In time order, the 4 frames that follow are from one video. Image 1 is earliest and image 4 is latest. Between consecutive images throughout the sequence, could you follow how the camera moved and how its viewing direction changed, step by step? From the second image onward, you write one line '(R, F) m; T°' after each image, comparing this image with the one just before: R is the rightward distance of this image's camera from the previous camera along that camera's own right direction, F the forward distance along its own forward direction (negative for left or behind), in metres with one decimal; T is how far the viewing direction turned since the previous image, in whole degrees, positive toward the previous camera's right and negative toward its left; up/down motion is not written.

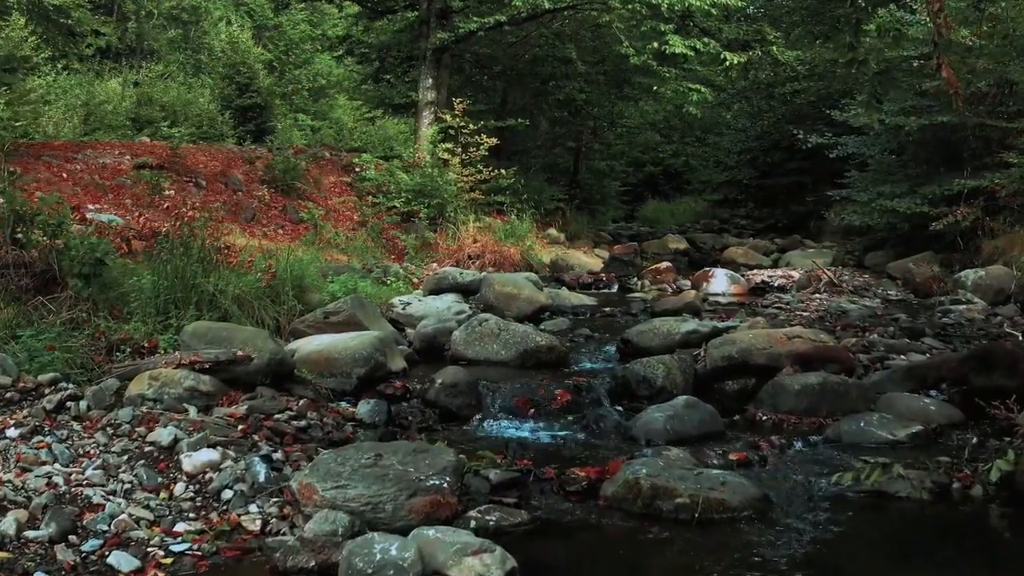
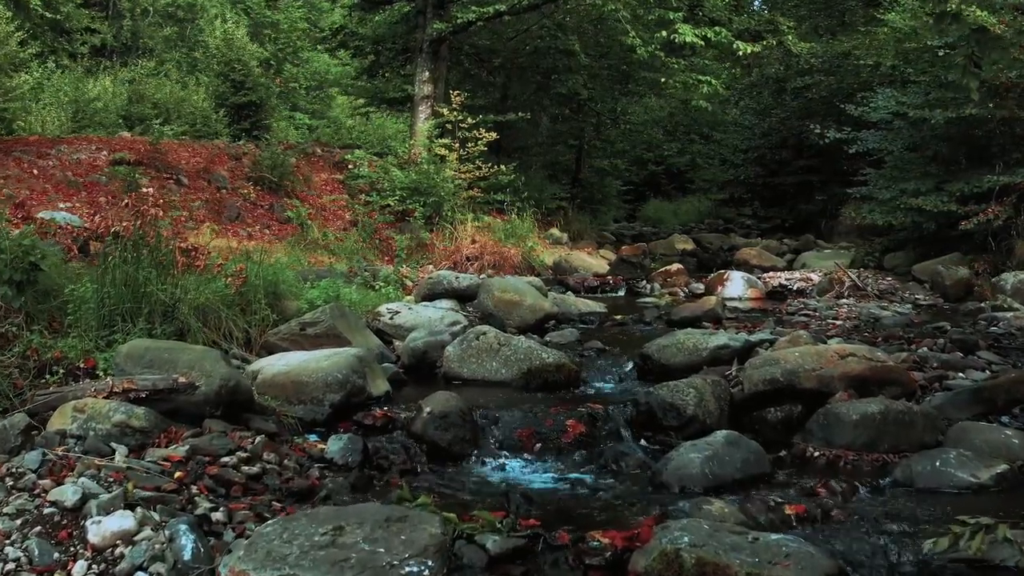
(0.0, +1.0) m; 0°
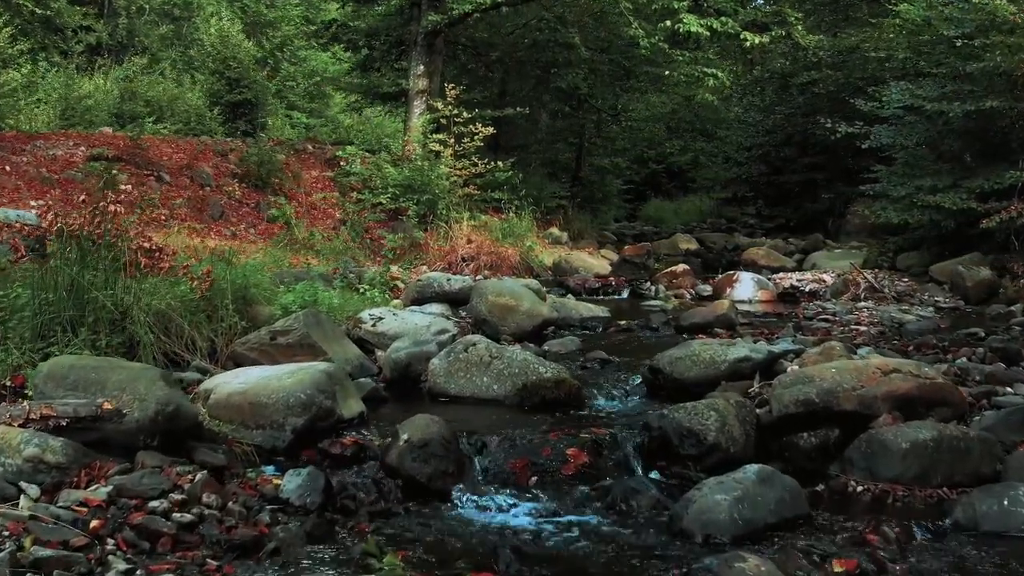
(0.0, +0.7) m; 0°
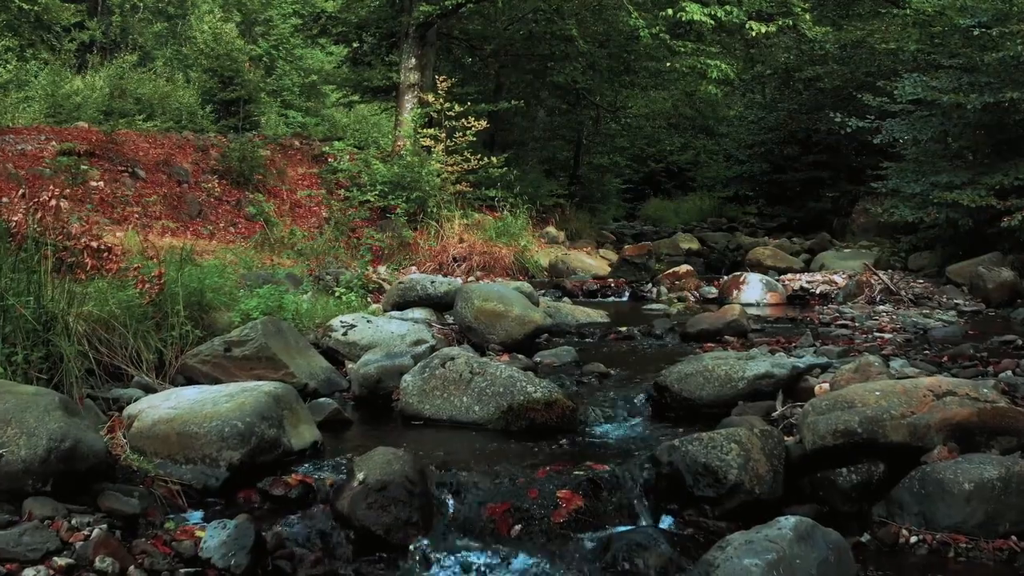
(+0.1, +0.8) m; 0°
